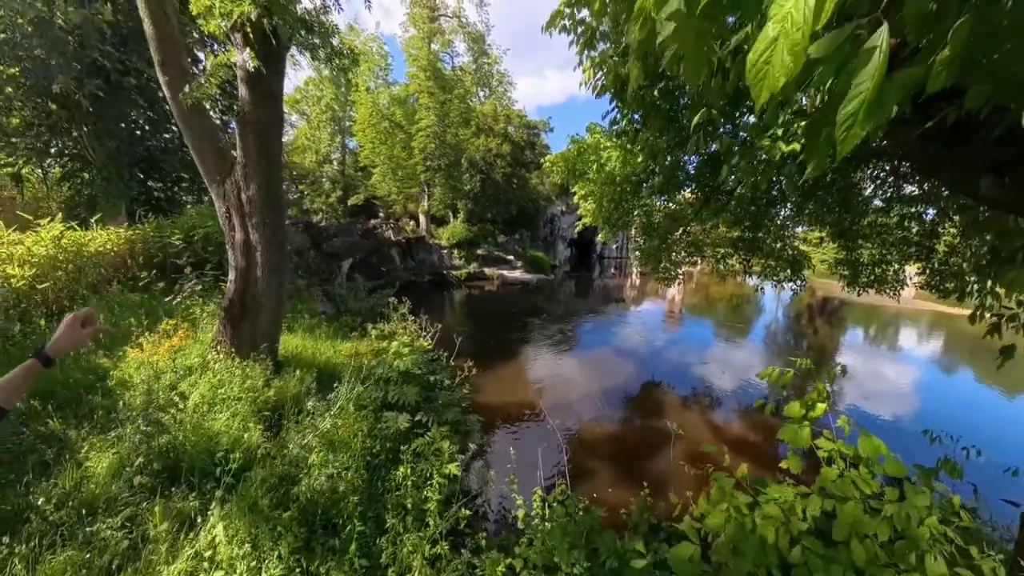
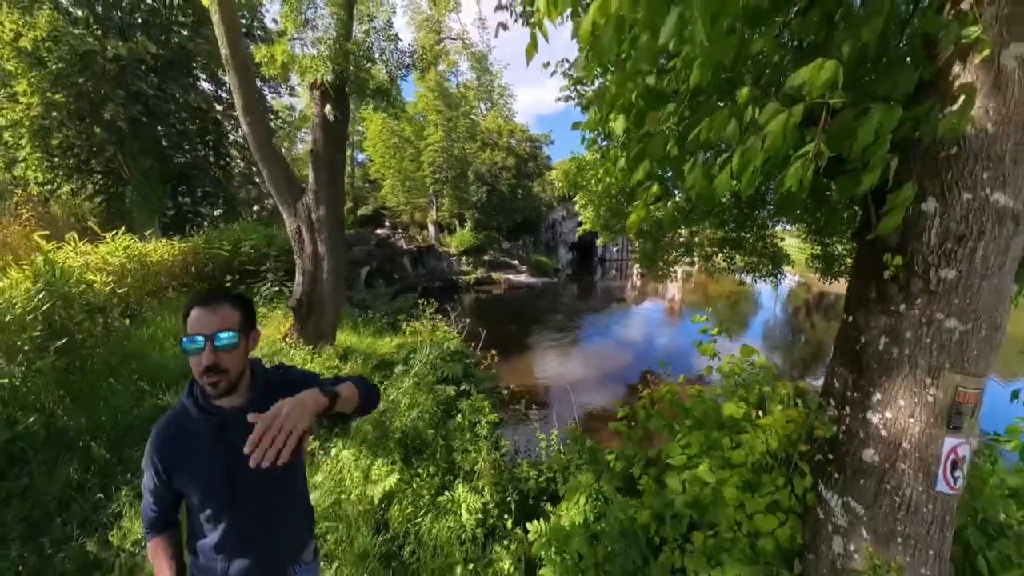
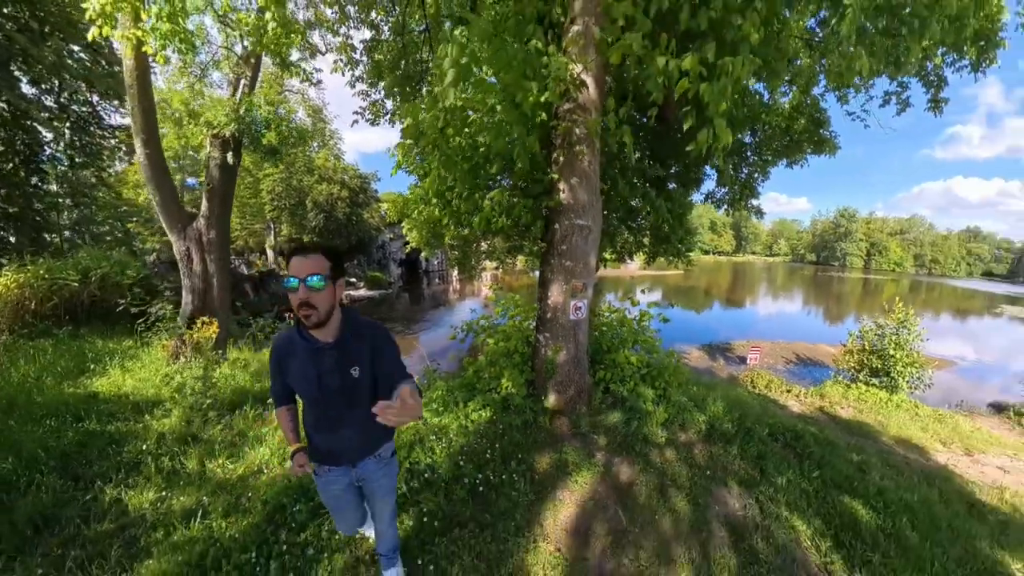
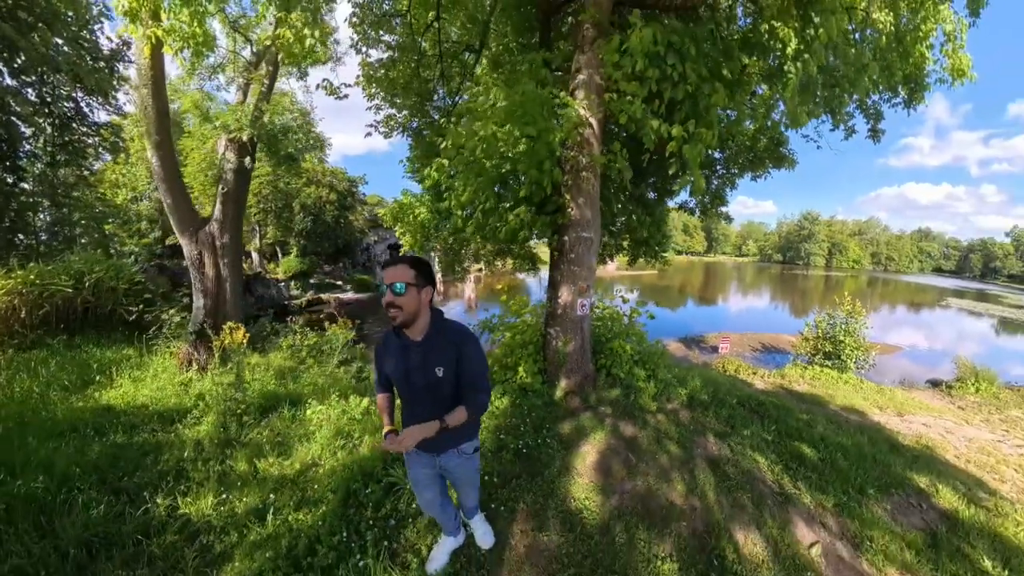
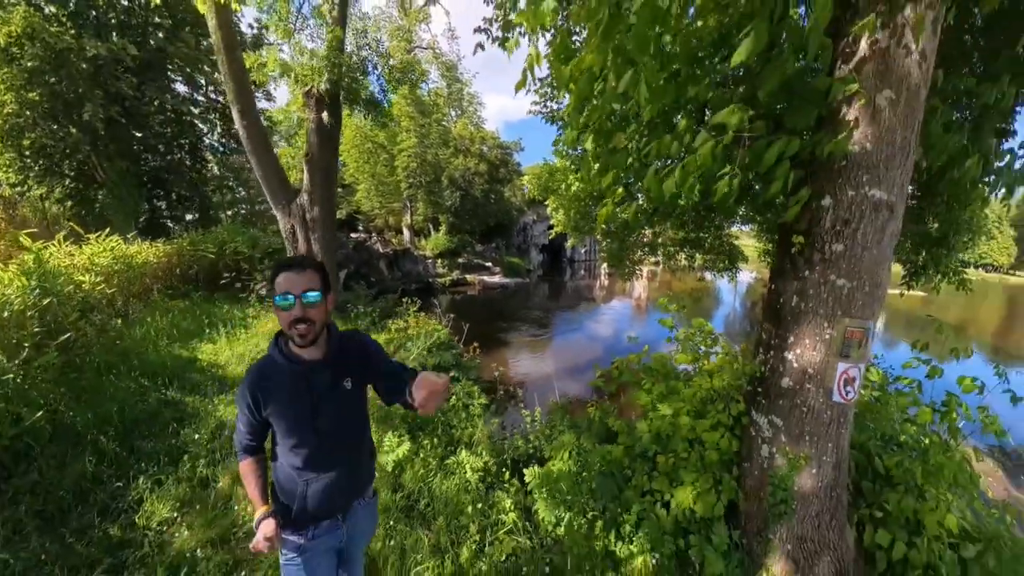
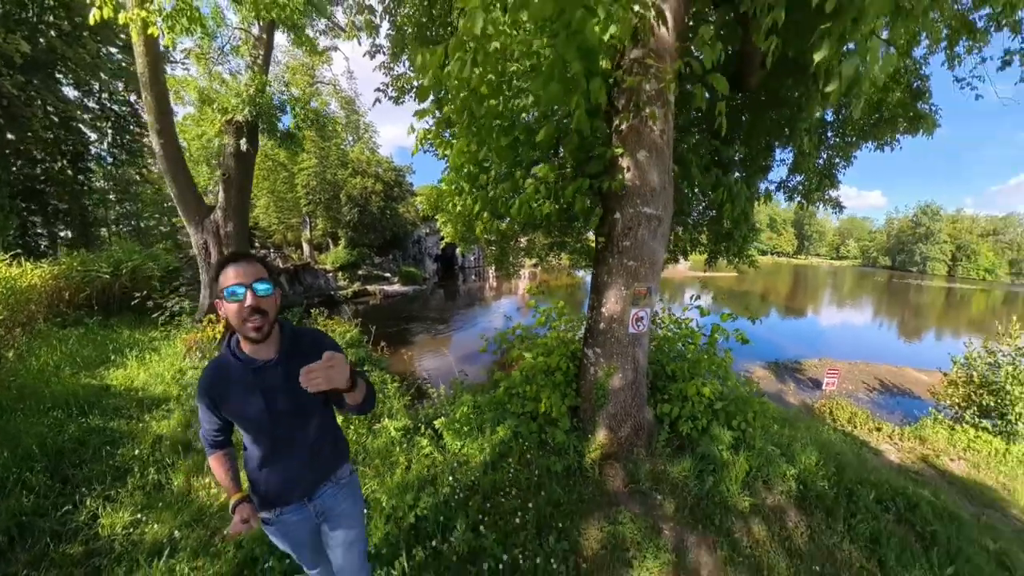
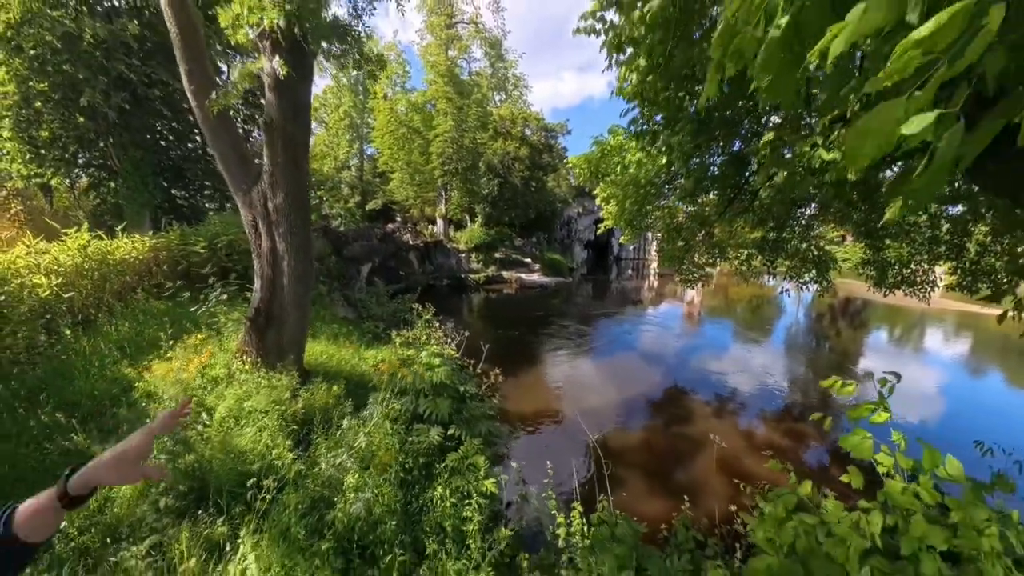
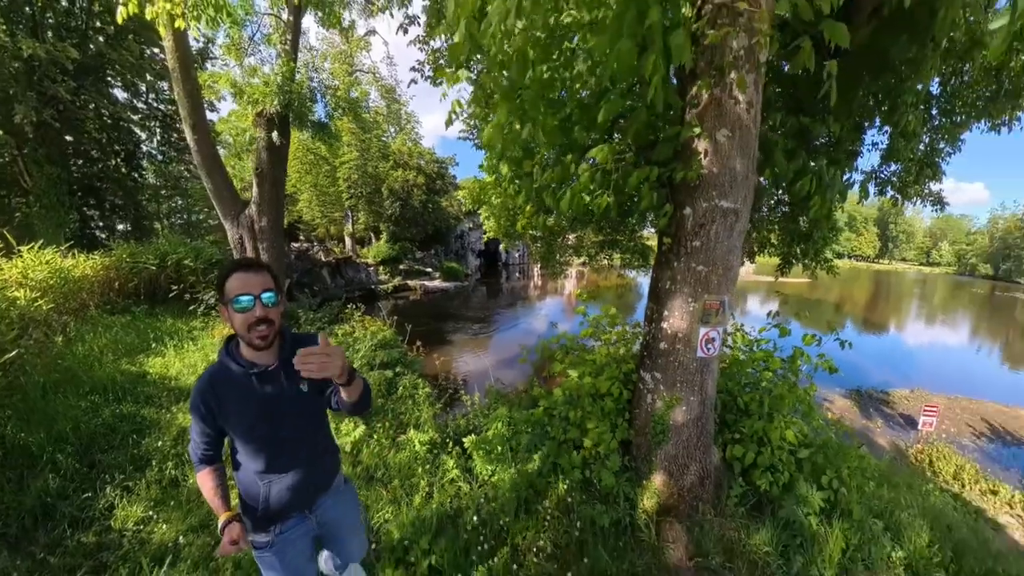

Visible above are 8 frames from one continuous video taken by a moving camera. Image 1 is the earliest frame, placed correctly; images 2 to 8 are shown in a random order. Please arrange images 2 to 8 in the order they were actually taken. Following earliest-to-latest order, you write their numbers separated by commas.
7, 2, 5, 8, 6, 3, 4
